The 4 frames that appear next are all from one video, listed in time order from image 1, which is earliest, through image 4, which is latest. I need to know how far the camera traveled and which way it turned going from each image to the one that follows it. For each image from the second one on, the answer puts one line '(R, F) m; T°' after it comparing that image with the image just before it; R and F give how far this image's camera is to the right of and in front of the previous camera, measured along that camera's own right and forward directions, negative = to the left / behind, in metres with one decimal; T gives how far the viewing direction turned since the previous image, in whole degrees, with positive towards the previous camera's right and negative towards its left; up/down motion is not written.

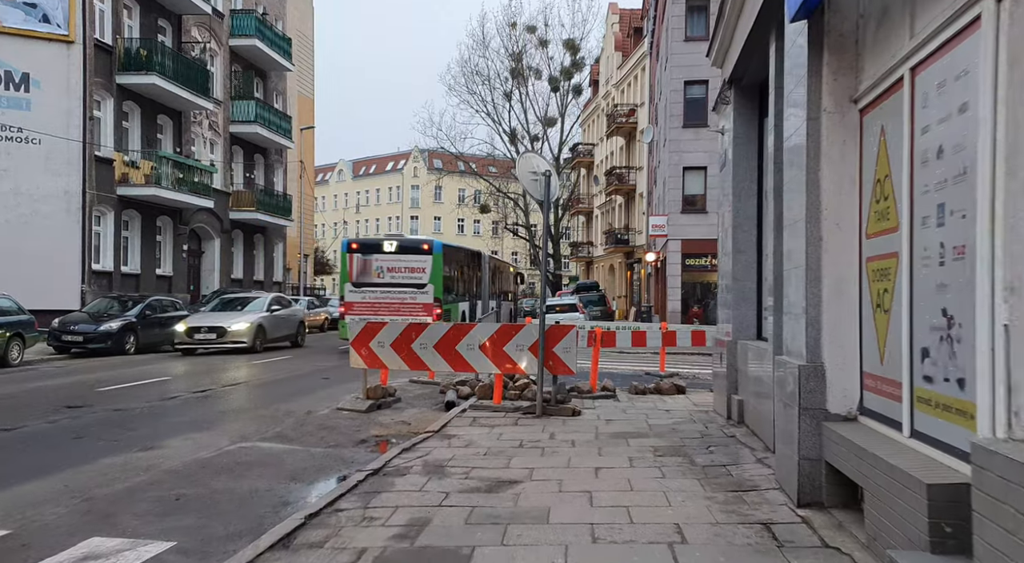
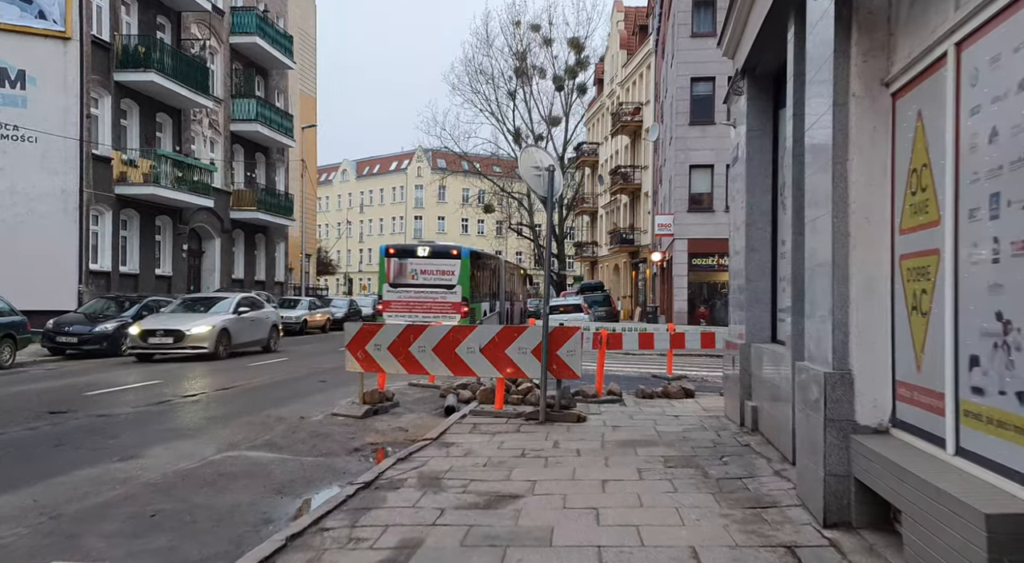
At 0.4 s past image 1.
(0.0, +0.5) m; 0°
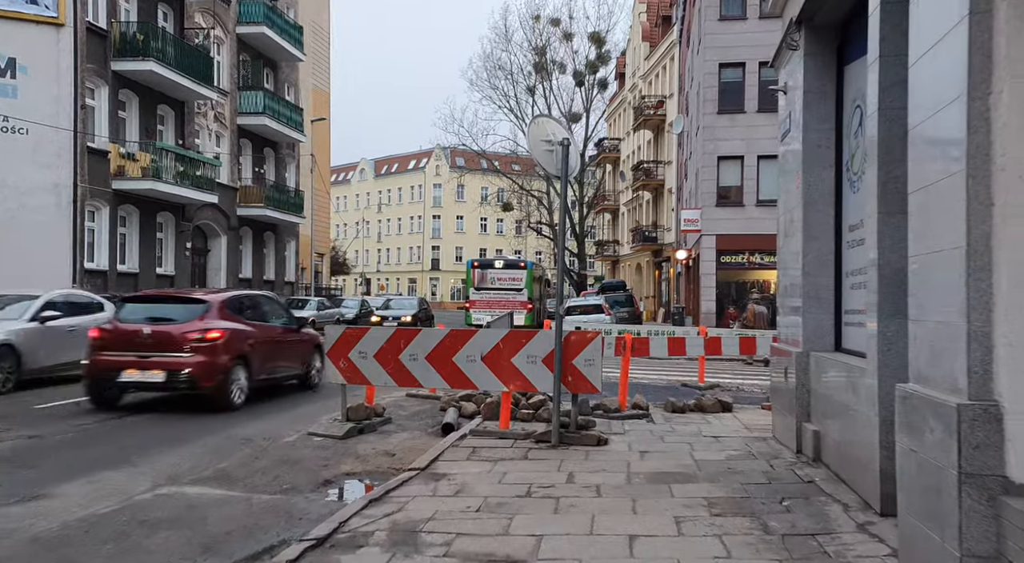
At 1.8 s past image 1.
(+0.1, +1.6) m; -1°
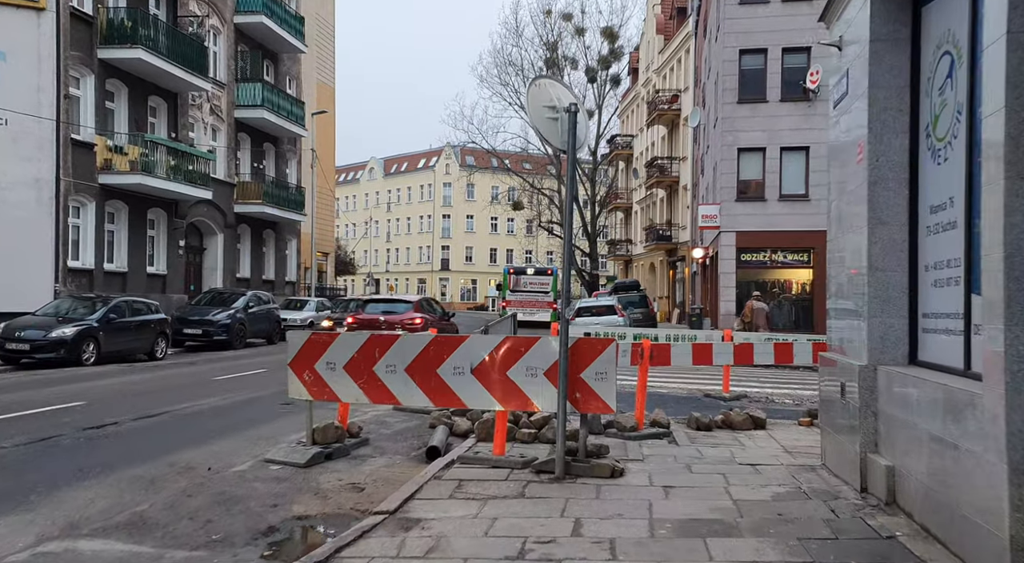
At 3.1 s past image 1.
(+0.1, +1.5) m; -1°
